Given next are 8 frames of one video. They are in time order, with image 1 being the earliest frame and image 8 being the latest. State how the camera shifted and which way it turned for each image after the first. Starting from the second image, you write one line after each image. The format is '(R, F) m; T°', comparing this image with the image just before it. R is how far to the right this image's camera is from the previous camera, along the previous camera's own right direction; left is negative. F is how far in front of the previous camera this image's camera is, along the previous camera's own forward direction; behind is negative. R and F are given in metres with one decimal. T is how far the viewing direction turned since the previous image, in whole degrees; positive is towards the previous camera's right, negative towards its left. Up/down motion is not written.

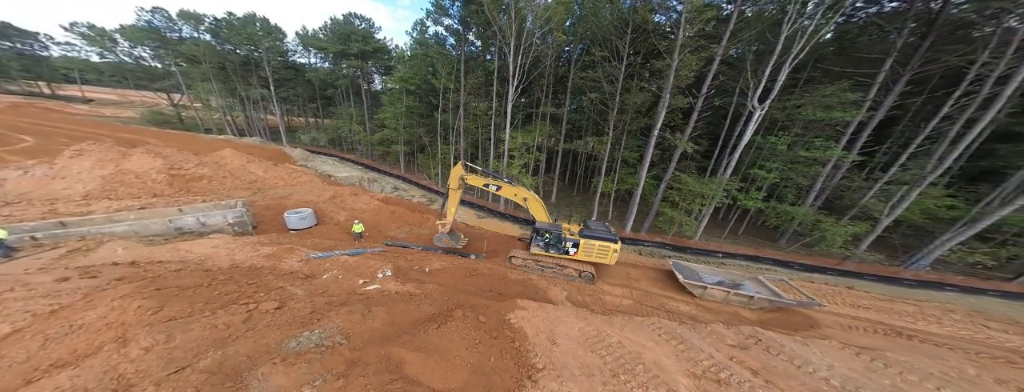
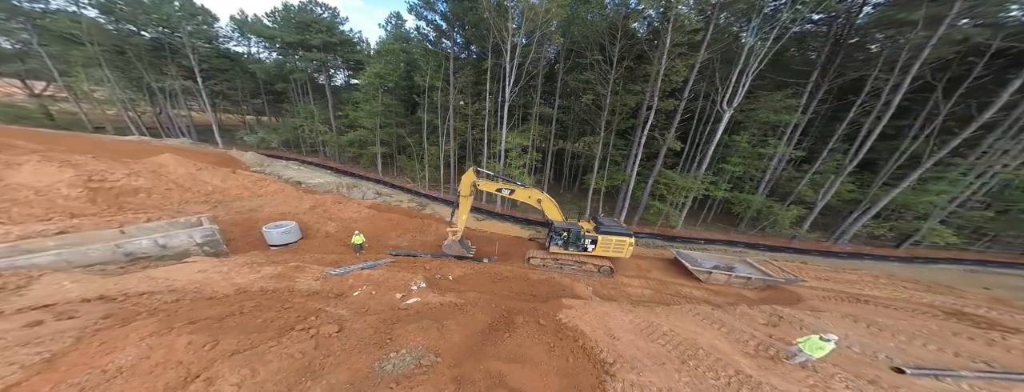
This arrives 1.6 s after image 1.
(-1.4, +0.1) m; +7°
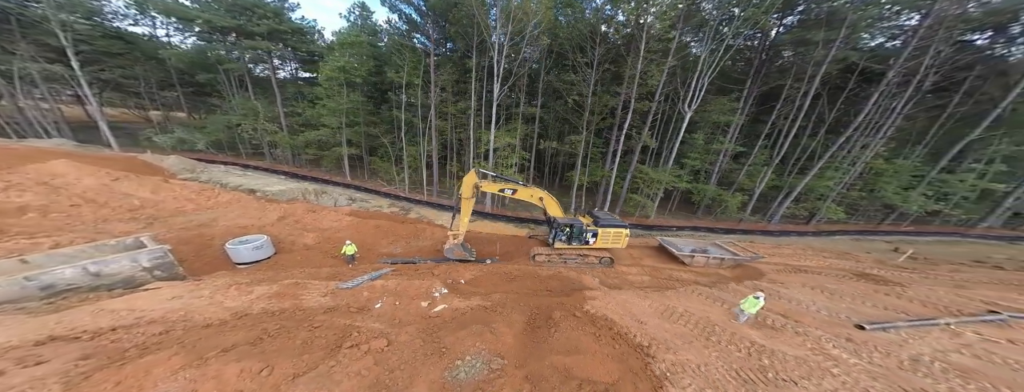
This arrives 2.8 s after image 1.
(-1.1, 0.0) m; +8°
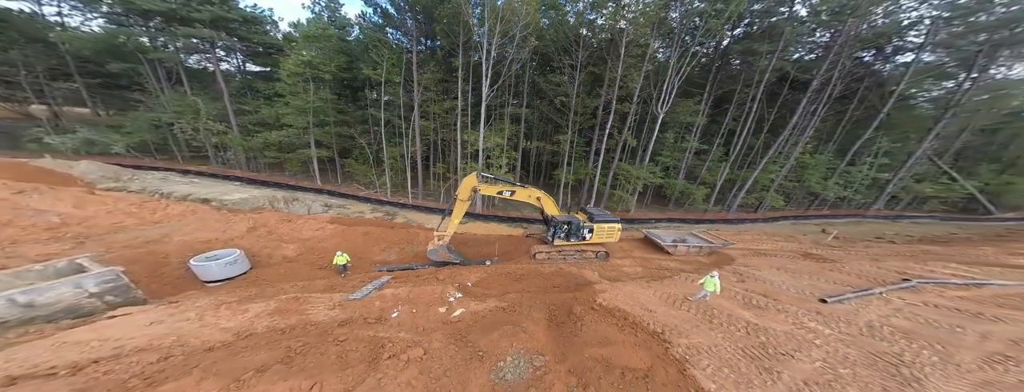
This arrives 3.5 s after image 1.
(-0.8, 0.0) m; +6°
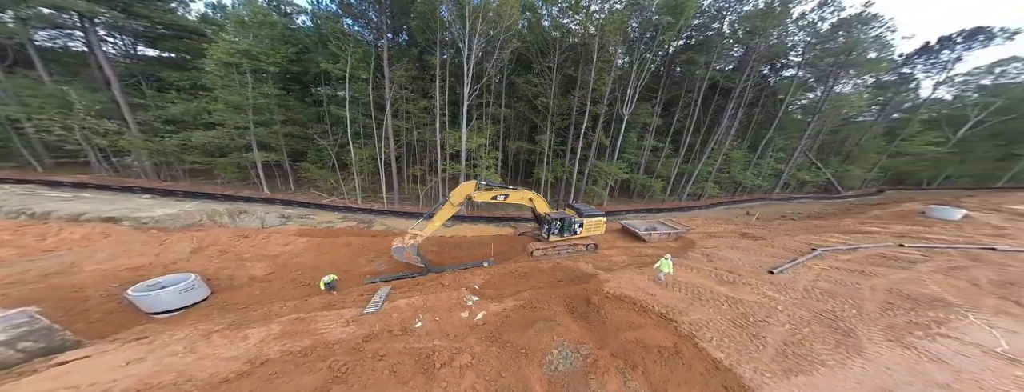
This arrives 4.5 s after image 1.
(-1.0, 0.0) m; +9°
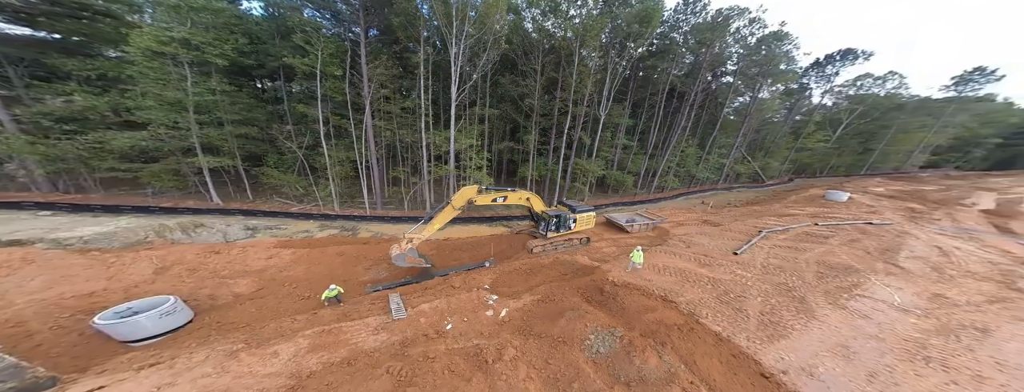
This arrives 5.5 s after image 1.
(-0.9, -0.2) m; +7°
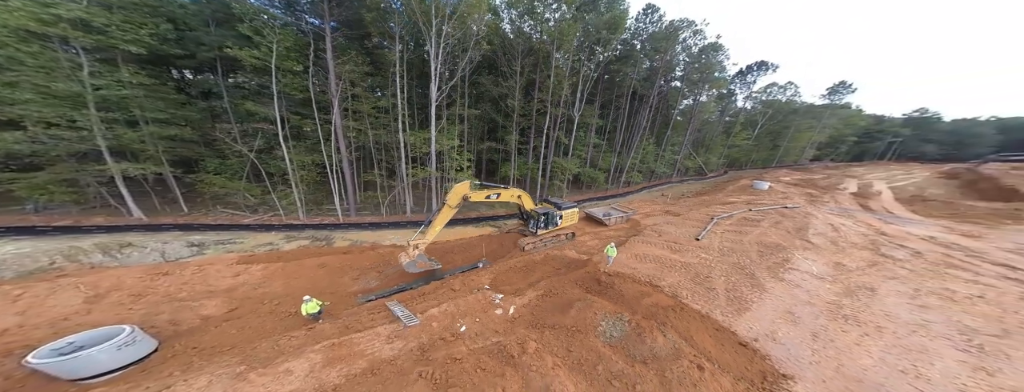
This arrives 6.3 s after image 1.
(-0.7, -0.1) m; +7°
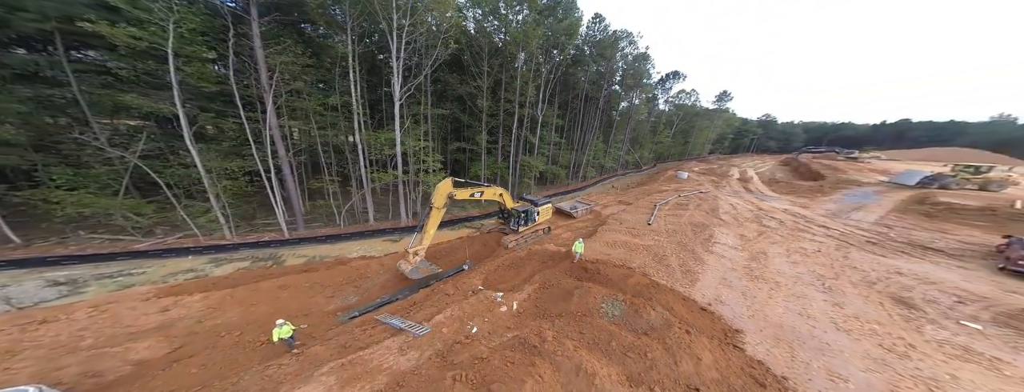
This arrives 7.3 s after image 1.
(-0.8, -0.1) m; +10°
